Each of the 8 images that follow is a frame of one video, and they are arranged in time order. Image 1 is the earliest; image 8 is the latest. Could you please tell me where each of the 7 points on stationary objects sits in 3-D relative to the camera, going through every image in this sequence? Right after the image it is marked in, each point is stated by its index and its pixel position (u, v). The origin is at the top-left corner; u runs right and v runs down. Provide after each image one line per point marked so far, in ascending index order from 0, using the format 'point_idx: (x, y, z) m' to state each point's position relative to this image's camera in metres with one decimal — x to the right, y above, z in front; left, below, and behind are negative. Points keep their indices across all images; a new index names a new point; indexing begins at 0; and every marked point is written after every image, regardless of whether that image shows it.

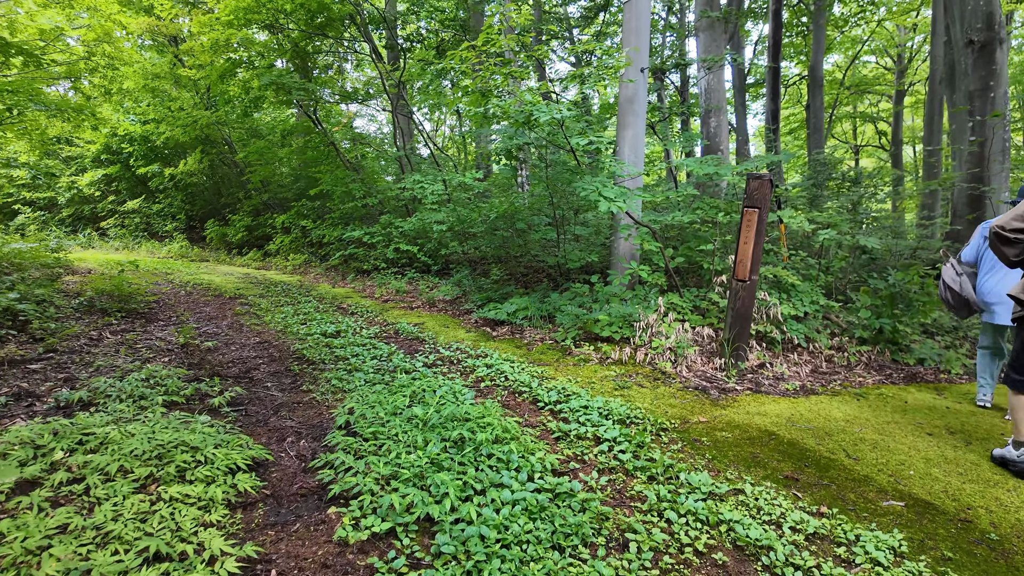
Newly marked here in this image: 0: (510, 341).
0: (0.0, -0.4, +4.9) m
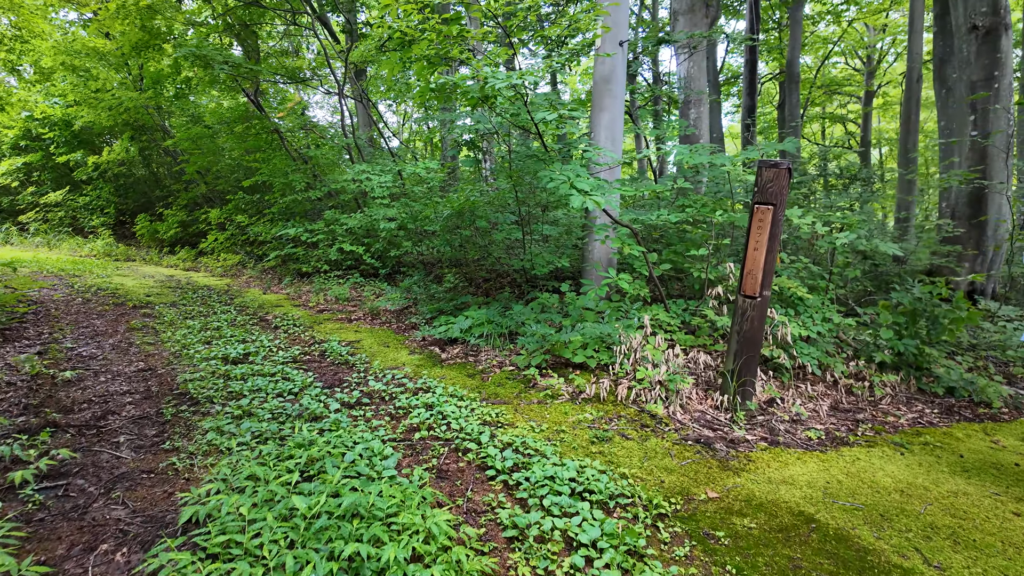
0: (-0.3, -0.5, +3.9) m
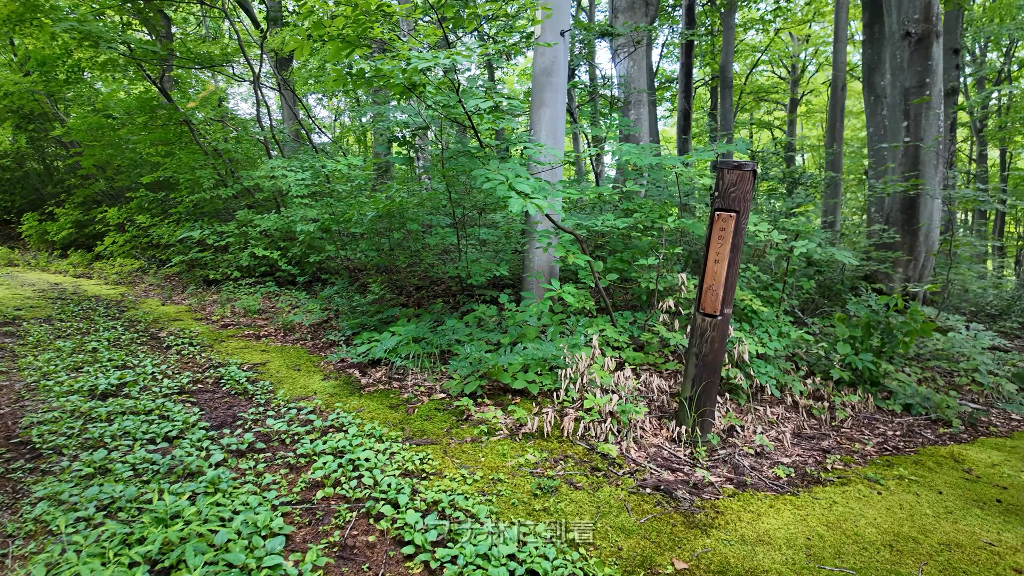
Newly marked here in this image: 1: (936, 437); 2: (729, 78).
0: (-0.7, -0.6, +3.4) m
1: (+2.4, -0.9, +3.4) m
2: (+4.3, +4.2, +11.9) m
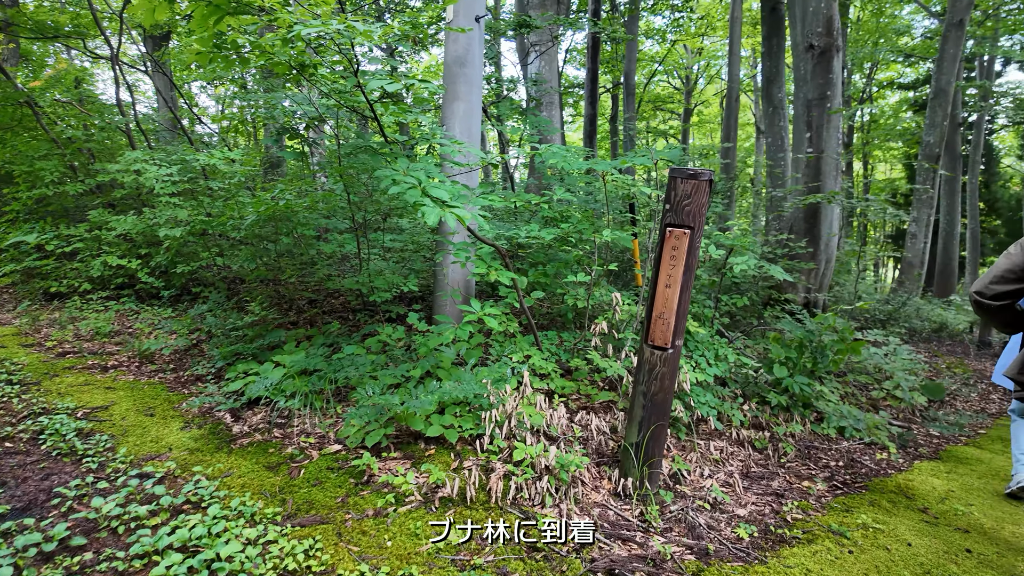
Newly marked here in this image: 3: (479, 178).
0: (-1.1, -0.7, +2.7) m
1: (+2.0, -1.0, +3.2) m
2: (+2.4, +4.0, +11.9) m
3: (-0.2, +0.8, +4.1) m
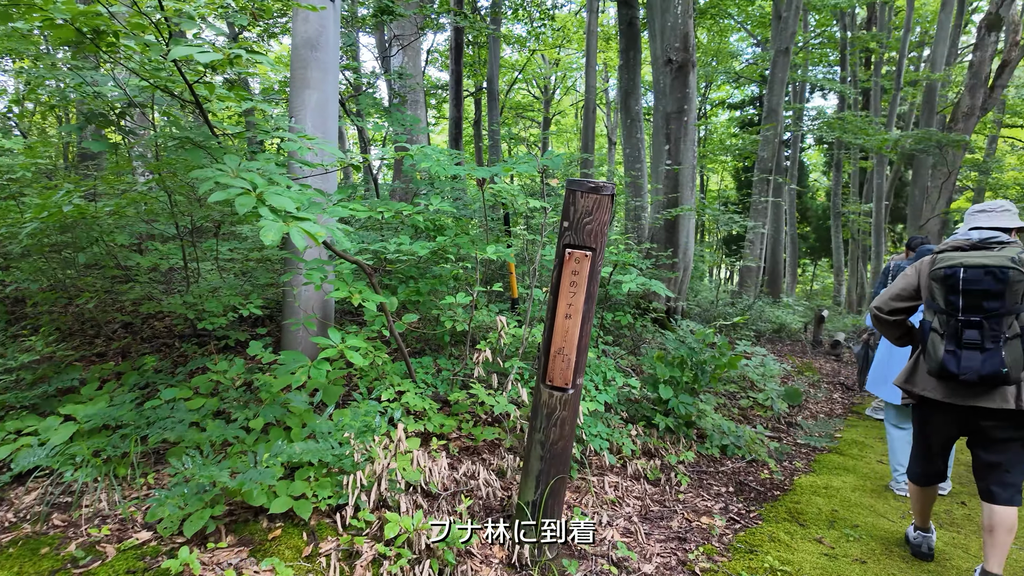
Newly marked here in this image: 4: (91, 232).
0: (-1.6, -0.9, +2.0) m
1: (+1.3, -1.0, +3.2) m
2: (-0.2, +3.9, +11.7) m
3: (-1.1, +0.6, +3.6) m
4: (-2.5, +0.3, +3.6) m
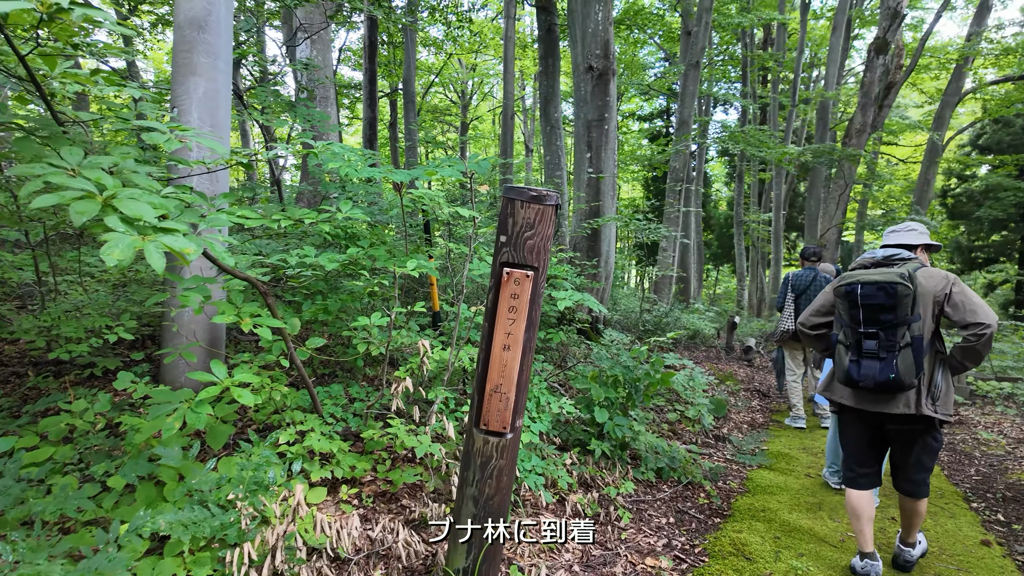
0: (-1.8, -0.9, +1.4) m
1: (+1.0, -1.1, +3.0) m
2: (-1.8, +3.7, +11.3) m
3: (-1.5, +0.5, +3.1) m
4: (-2.9, +0.2, +2.9) m
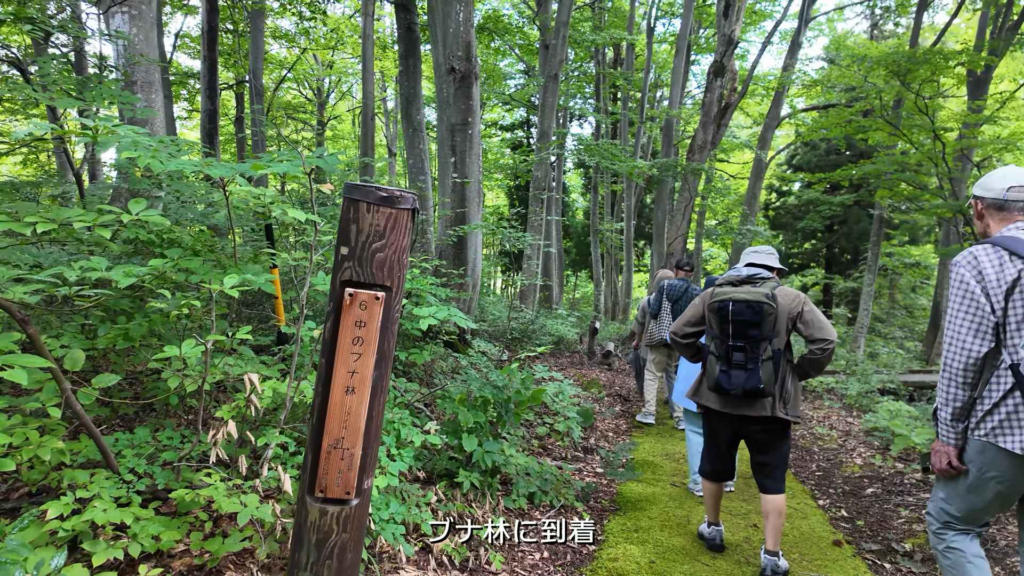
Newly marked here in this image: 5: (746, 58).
0: (-2.0, -1.0, +0.7) m
1: (+0.3, -1.2, +2.8) m
2: (-4.3, +3.6, +10.4) m
3: (-2.1, +0.5, +2.4) m
4: (-3.4, +0.1, +1.8) m
5: (+6.0, +5.9, +15.2) m
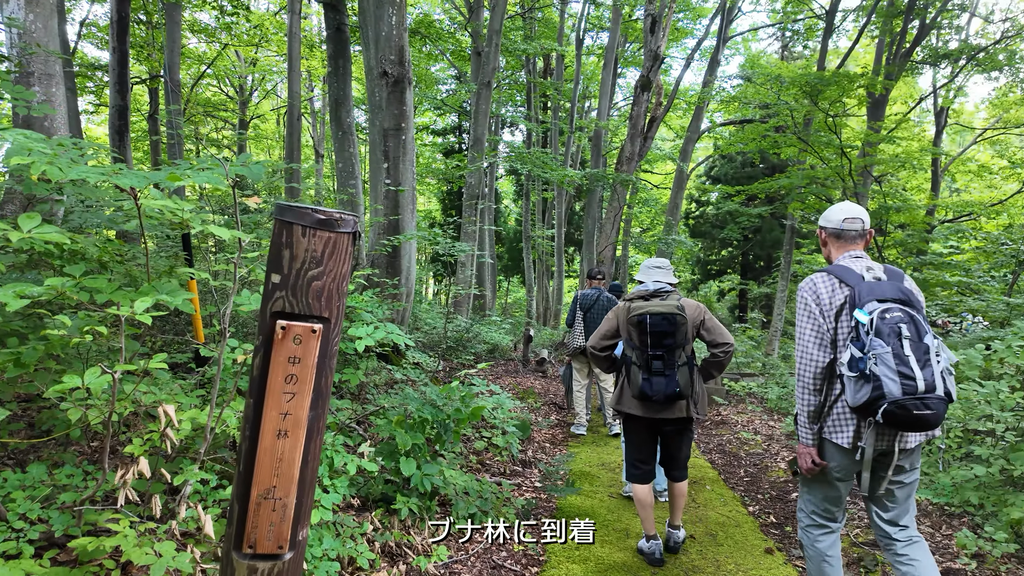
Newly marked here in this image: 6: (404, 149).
0: (-2.0, -1.1, +0.4) m
1: (0.0, -1.3, +2.7) m
2: (-5.4, +3.4, +9.7) m
3: (-2.3, +0.4, +2.0) m
4: (-3.6, +0.1, +1.4) m
5: (+4.2, +5.7, +15.8) m
6: (-1.2, +1.6, +7.1) m
